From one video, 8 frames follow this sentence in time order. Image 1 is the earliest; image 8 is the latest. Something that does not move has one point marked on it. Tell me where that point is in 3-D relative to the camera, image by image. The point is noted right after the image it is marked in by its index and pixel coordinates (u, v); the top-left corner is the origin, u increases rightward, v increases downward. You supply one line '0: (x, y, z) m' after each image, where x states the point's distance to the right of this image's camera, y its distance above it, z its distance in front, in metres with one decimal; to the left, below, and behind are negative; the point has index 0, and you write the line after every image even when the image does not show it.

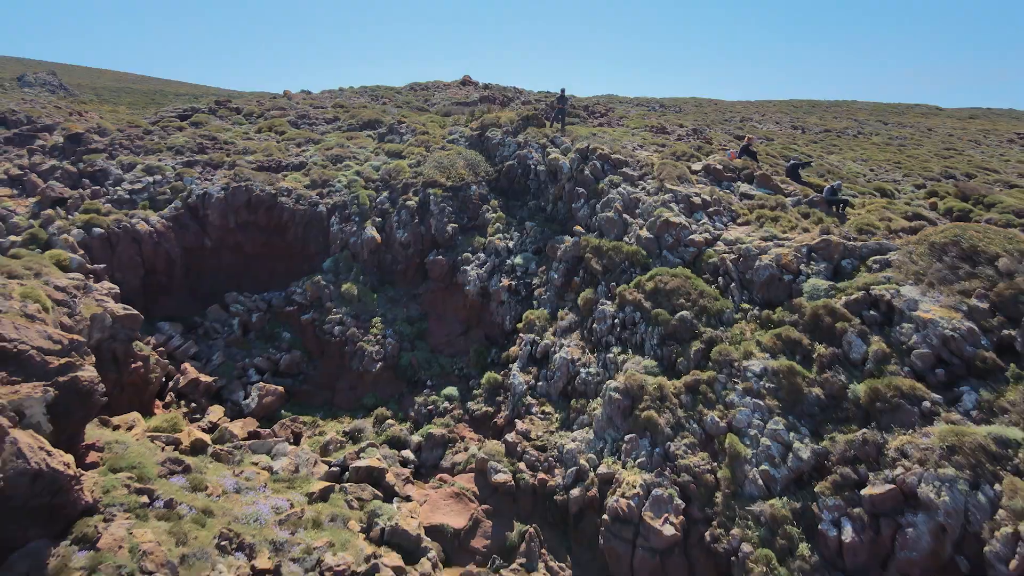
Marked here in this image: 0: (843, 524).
0: (+3.5, -2.5, +8.5) m
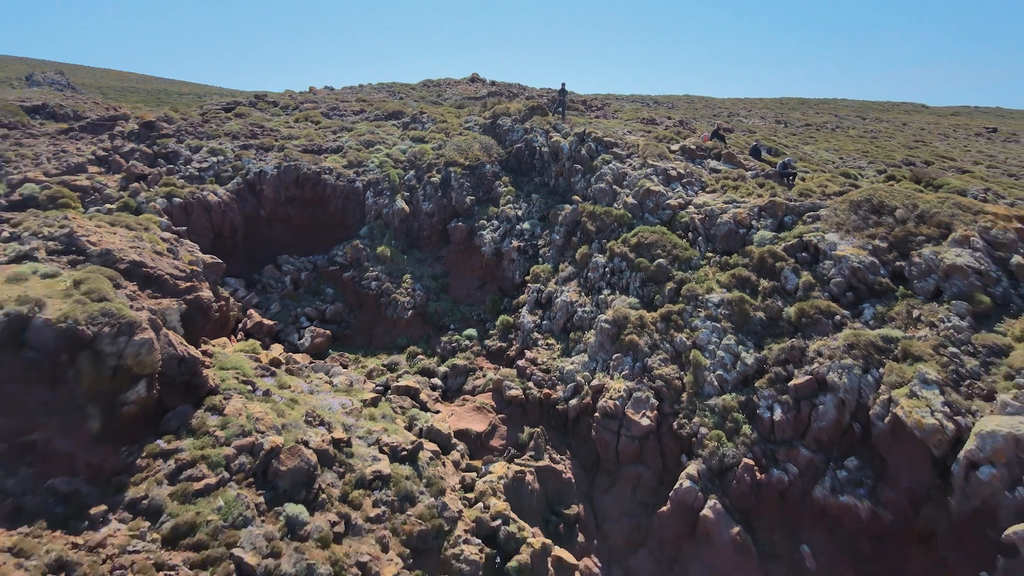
0: (+3.7, -1.7, +11.3) m
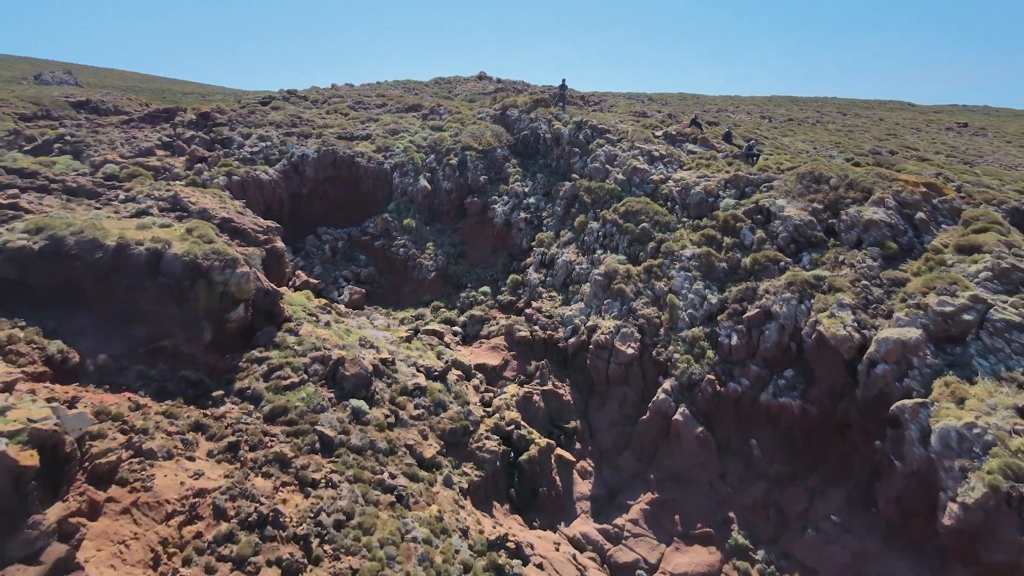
0: (+3.9, -0.8, +14.2) m
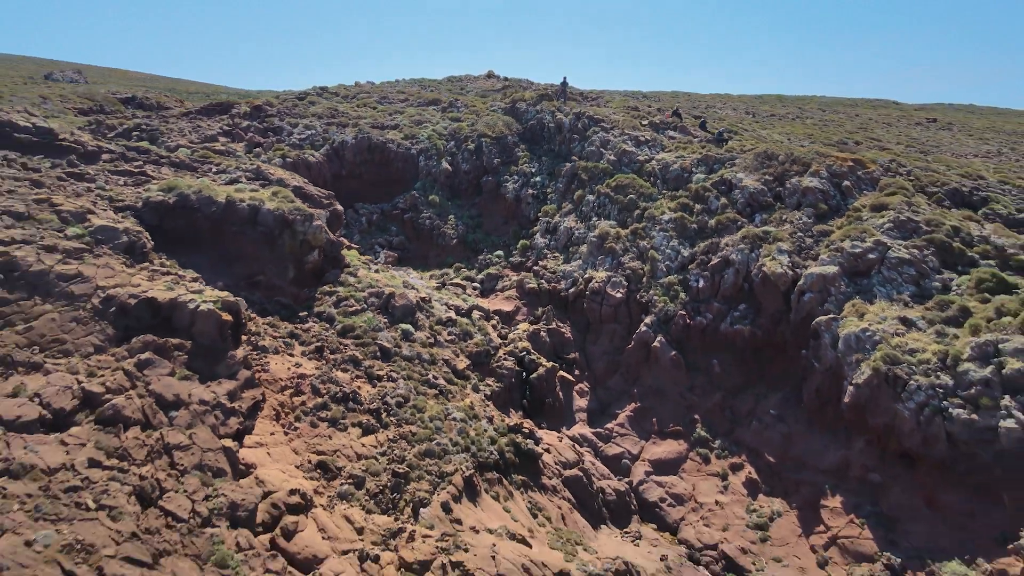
0: (+4.2, +0.2, +17.9) m
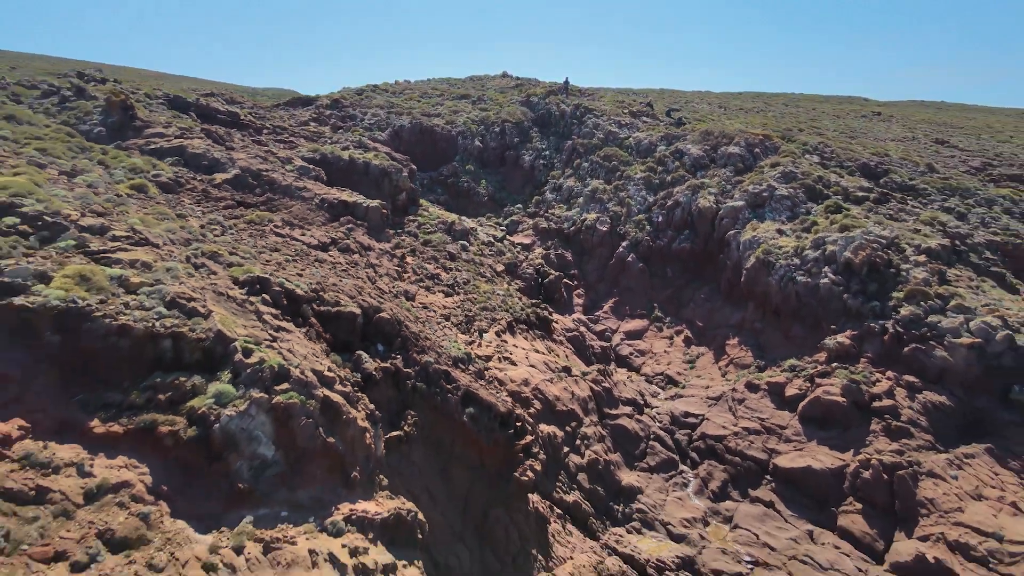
0: (+4.8, +2.4, +26.3) m
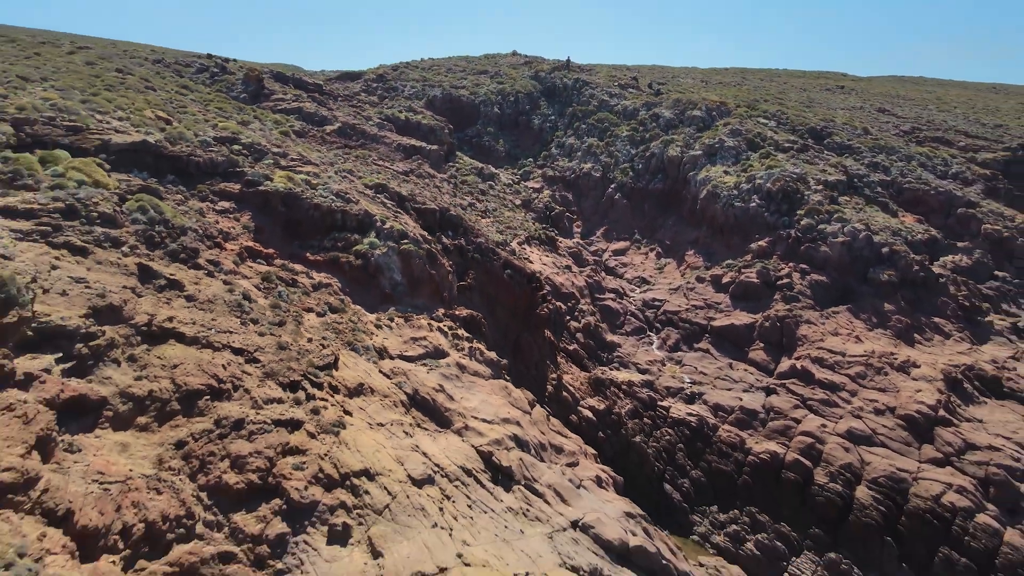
0: (+5.4, +5.3, +34.2) m
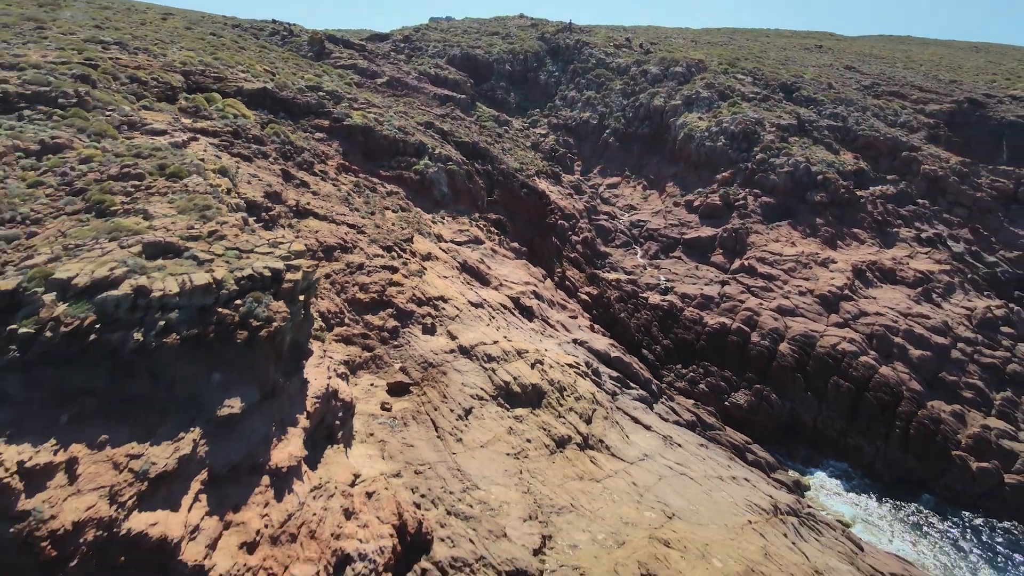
0: (+6.0, +8.9, +40.6) m
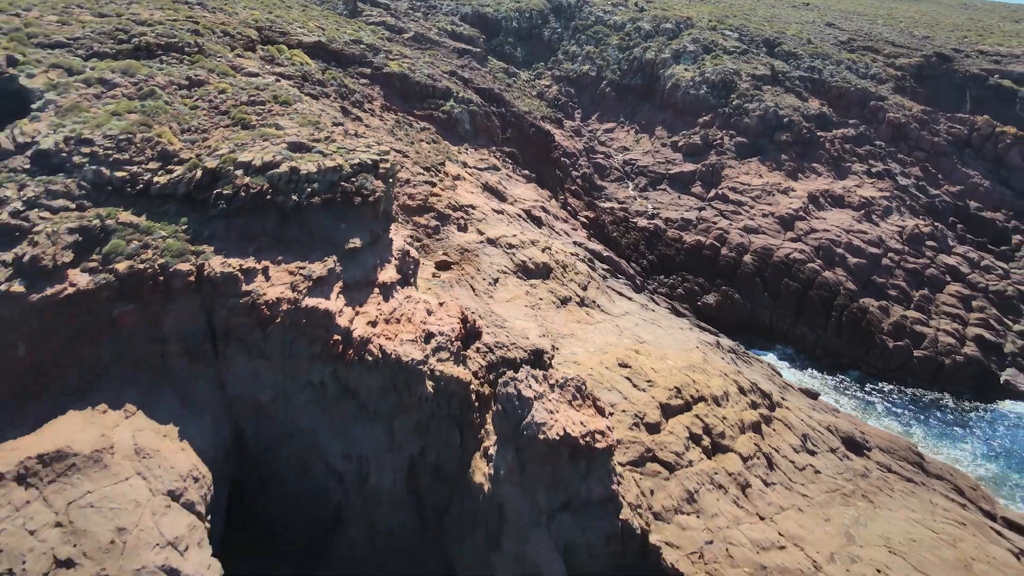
0: (+6.4, +12.7, +45.4) m
